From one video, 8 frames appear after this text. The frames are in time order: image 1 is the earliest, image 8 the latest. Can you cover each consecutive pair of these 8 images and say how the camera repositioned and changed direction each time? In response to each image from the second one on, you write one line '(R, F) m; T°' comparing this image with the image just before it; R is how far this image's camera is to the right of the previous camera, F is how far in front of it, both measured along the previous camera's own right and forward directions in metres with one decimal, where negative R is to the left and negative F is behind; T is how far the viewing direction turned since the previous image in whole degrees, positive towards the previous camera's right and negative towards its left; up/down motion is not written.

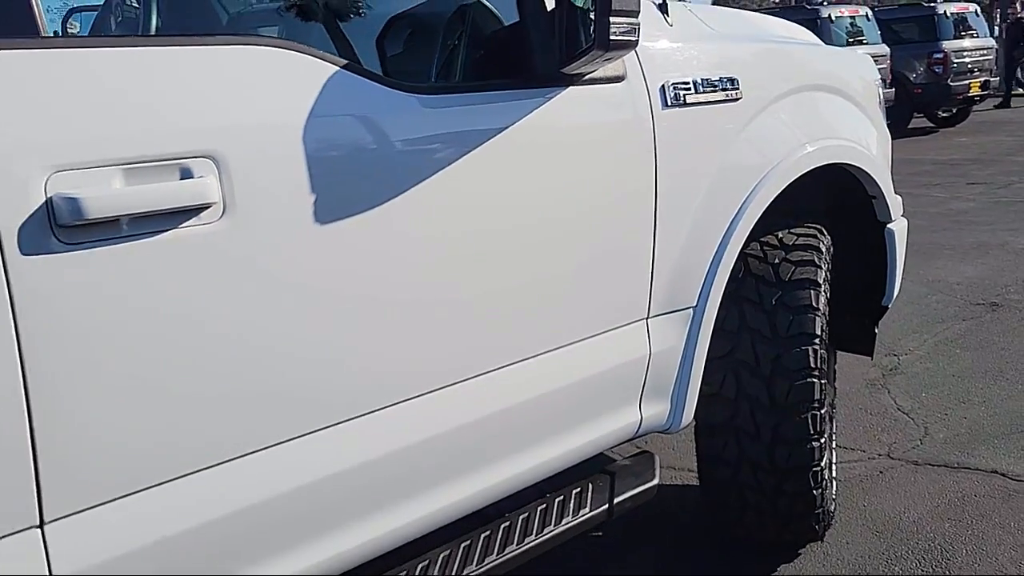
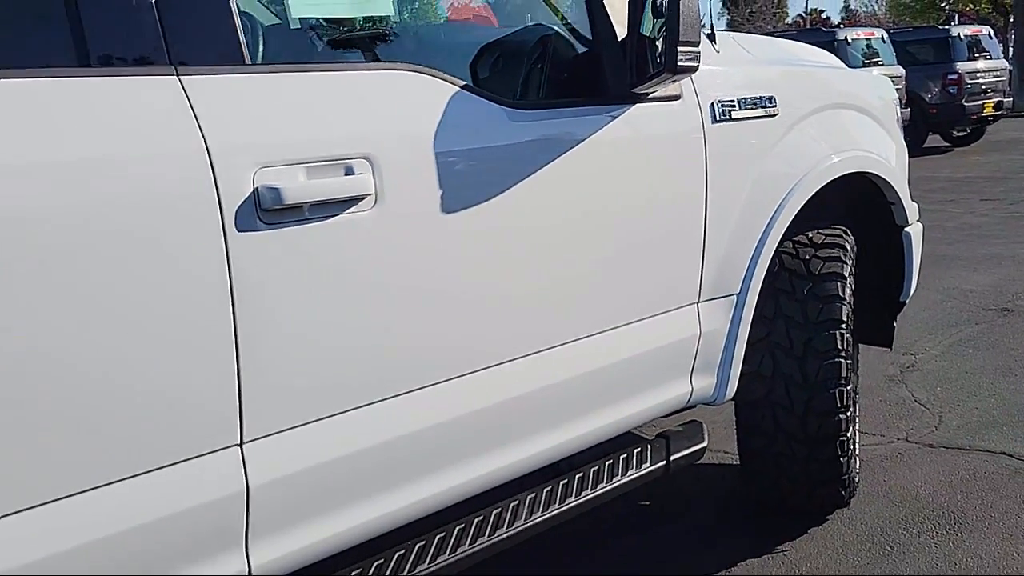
(-0.1, -0.4) m; -1°
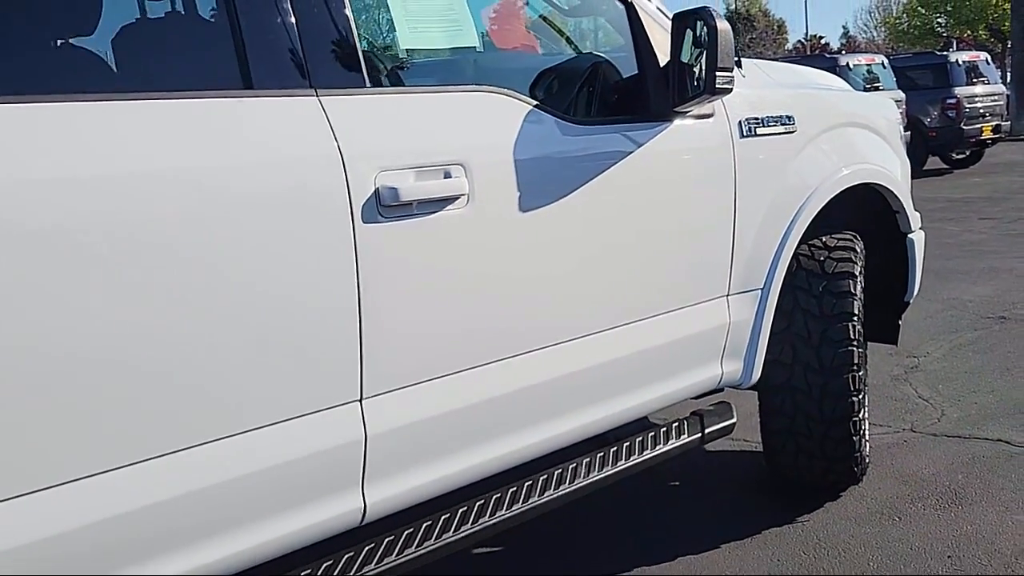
(-0.2, -0.3) m; 0°
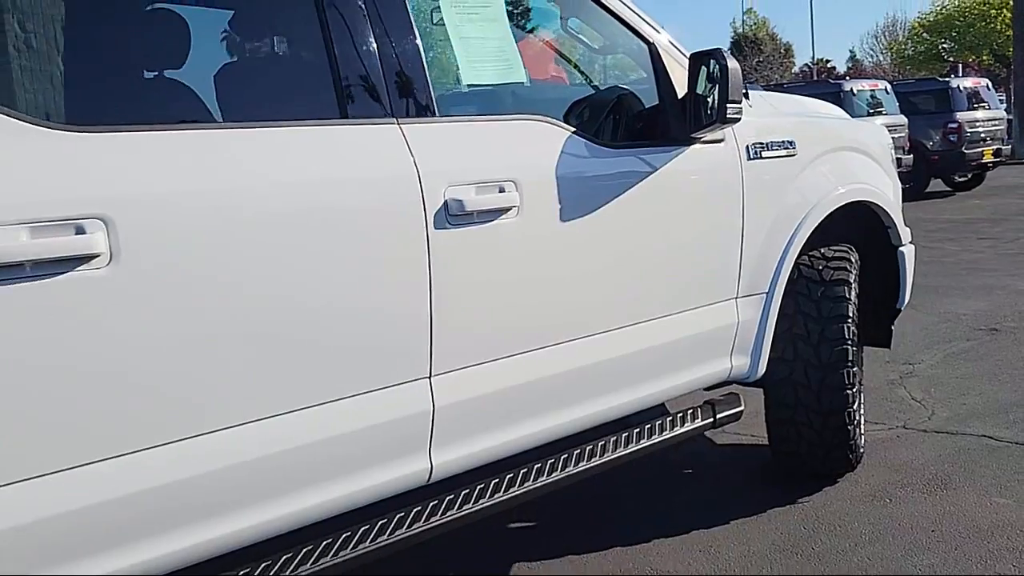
(-0.1, -0.4) m; 0°
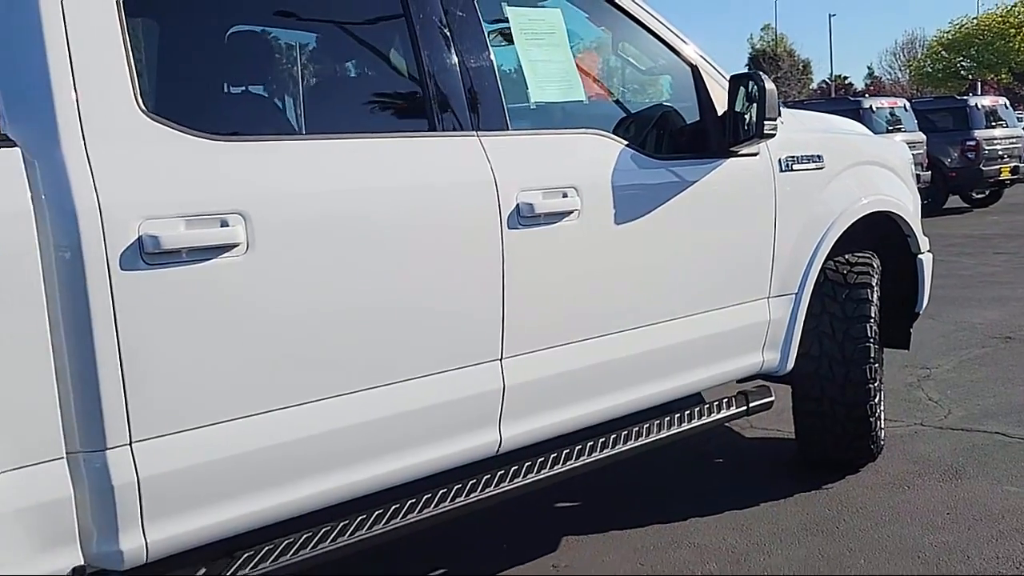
(-0.1, -0.3) m; -1°
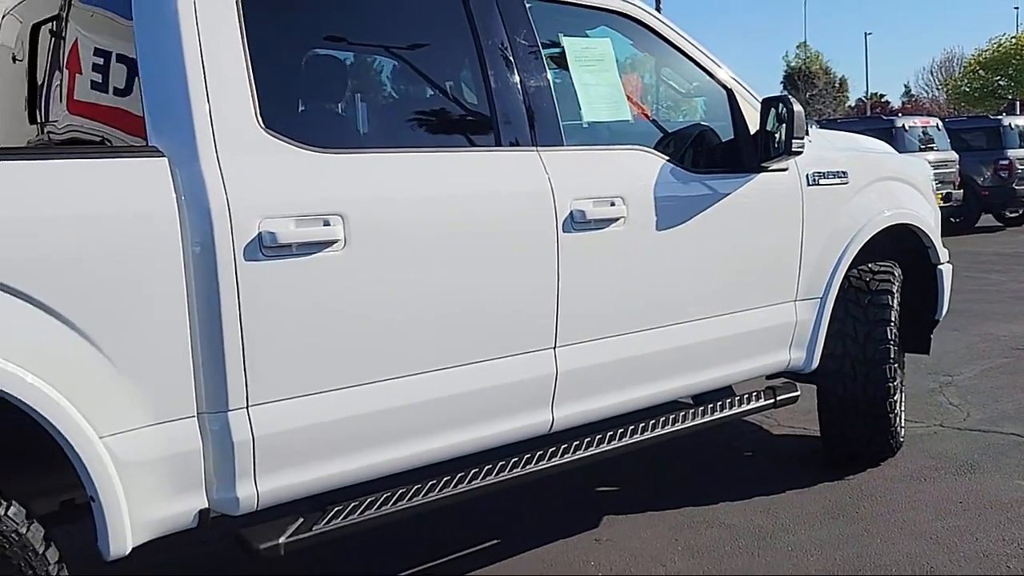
(-0.1, -0.4) m; -2°
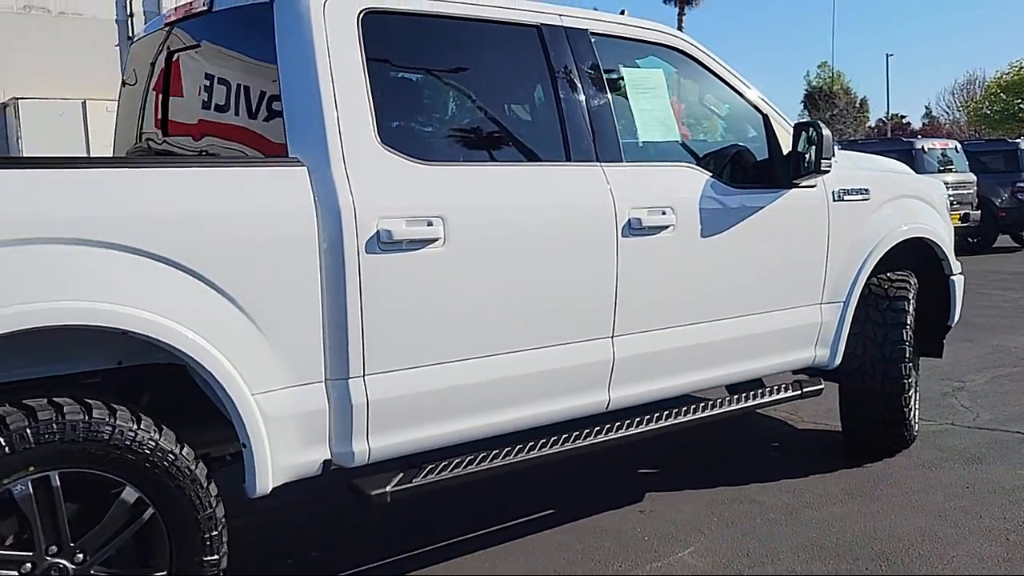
(-0.2, -0.5) m; -1°
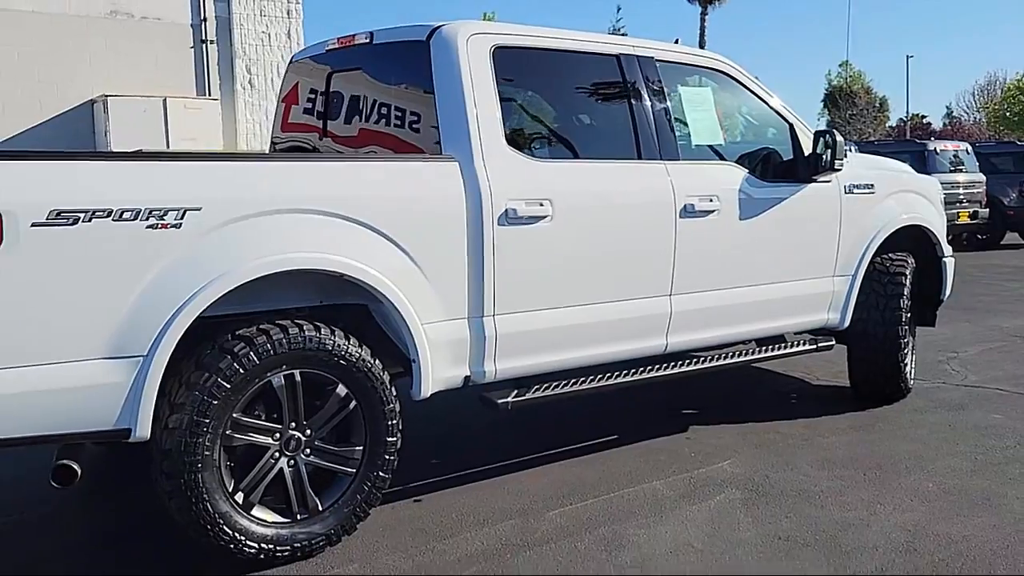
(-0.3, -1.1) m; -1°
